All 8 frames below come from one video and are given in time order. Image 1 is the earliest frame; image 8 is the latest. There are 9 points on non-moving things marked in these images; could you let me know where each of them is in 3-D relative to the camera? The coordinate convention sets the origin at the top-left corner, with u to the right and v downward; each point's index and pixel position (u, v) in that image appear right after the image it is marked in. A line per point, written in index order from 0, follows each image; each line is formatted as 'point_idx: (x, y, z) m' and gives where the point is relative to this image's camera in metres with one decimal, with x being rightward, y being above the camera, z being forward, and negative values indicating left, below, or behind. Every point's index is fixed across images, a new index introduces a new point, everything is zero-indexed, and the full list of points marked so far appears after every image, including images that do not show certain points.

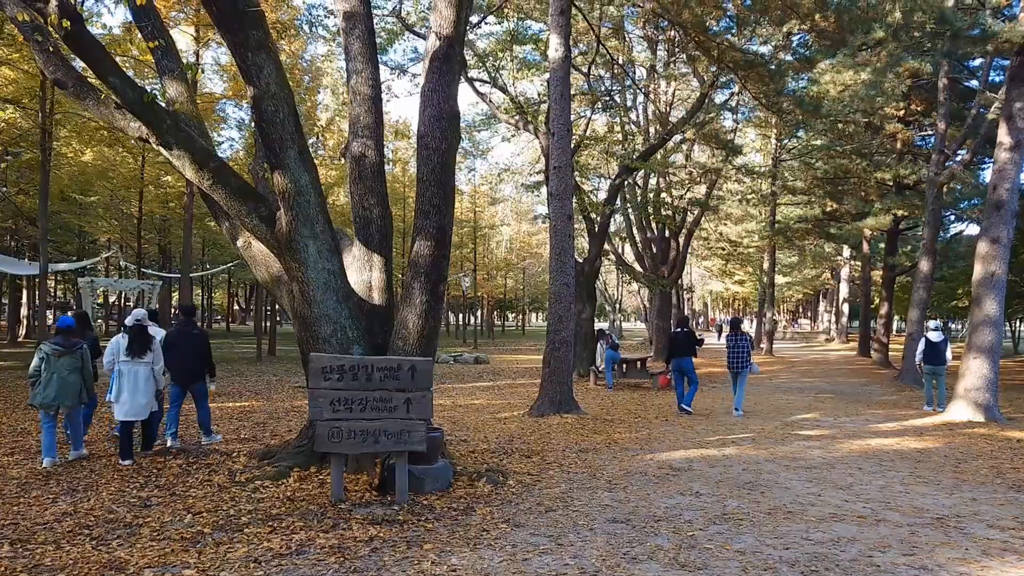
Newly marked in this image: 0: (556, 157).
0: (+0.6, +1.9, +11.6) m
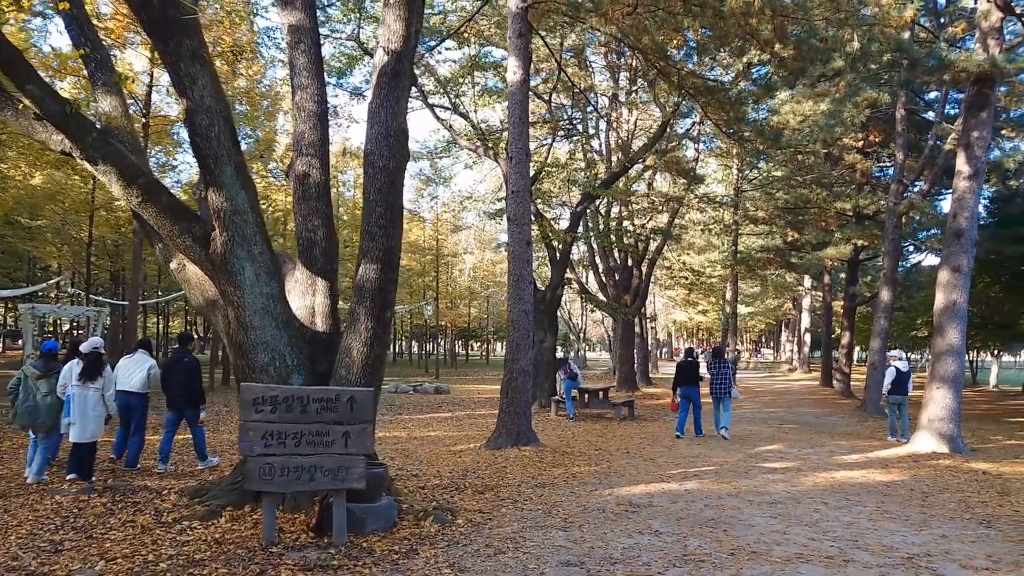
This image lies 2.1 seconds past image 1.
0: (0.0, +1.5, +11.3) m
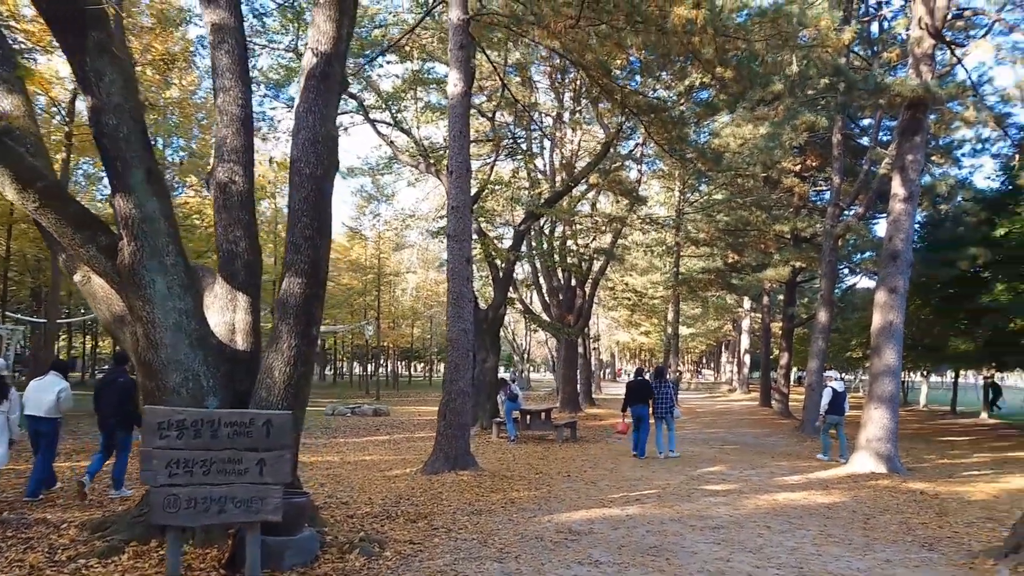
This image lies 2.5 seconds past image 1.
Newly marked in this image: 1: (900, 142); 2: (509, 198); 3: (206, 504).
0: (-0.8, +1.3, +11.0) m
1: (+5.9, +2.2, +12.1) m
2: (-0.1, +2.2, +19.6) m
3: (-2.0, -1.4, +5.1) m
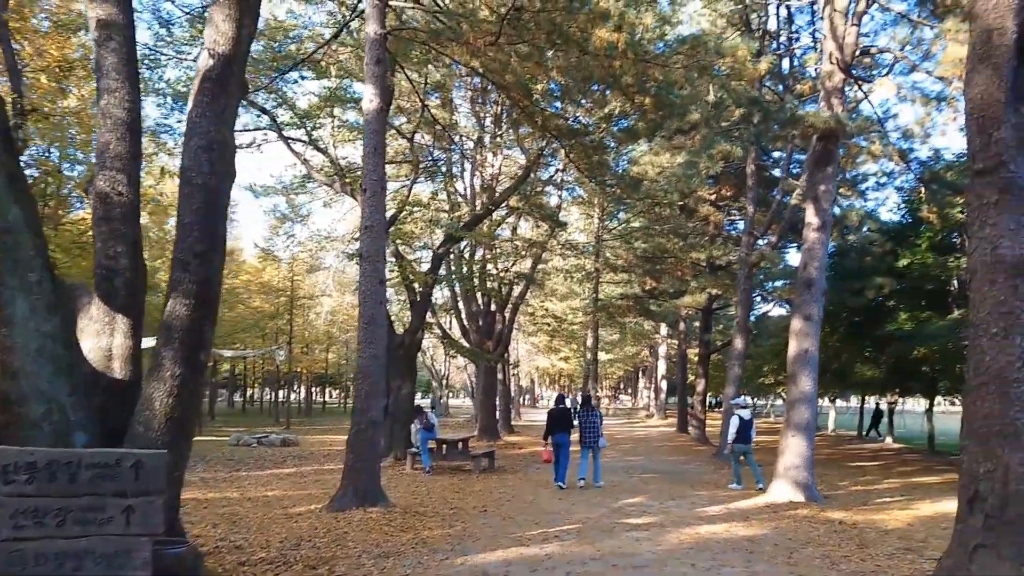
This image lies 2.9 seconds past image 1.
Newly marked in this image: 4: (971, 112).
0: (-1.9, +1.0, +10.5) m
1: (+4.7, +1.8, +12.2) m
2: (-2.1, +1.6, +19.1) m
3: (-2.5, -1.5, +4.4) m
4: (+3.3, +1.3, +5.7) m
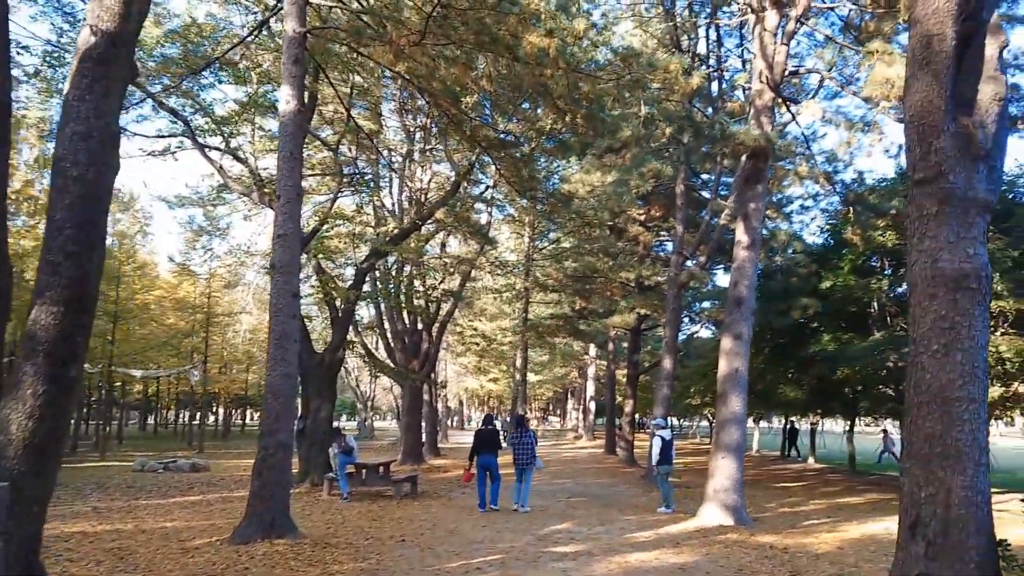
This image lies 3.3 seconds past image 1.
0: (-2.9, +0.8, +9.8) m
1: (+3.6, +1.5, +12.1) m
2: (-3.8, +1.2, +18.4) m
3: (-2.9, -1.5, +3.6) m
4: (+2.8, +1.2, +5.5) m
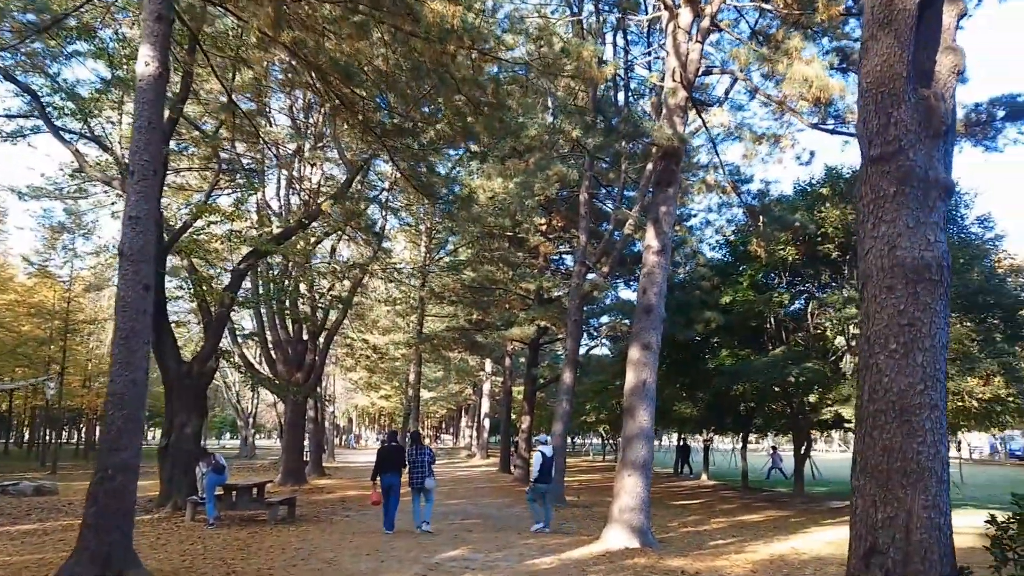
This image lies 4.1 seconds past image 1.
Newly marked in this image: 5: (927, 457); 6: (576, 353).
0: (-4.0, +0.9, +8.4) m
1: (+2.1, +1.4, +11.6) m
2: (-6.0, +1.2, +16.8) m
3: (-3.3, -1.3, +2.2) m
4: (+2.2, +1.2, +4.9) m
5: (+2.3, -0.9, +4.3) m
6: (+1.5, -1.5, +18.5) m
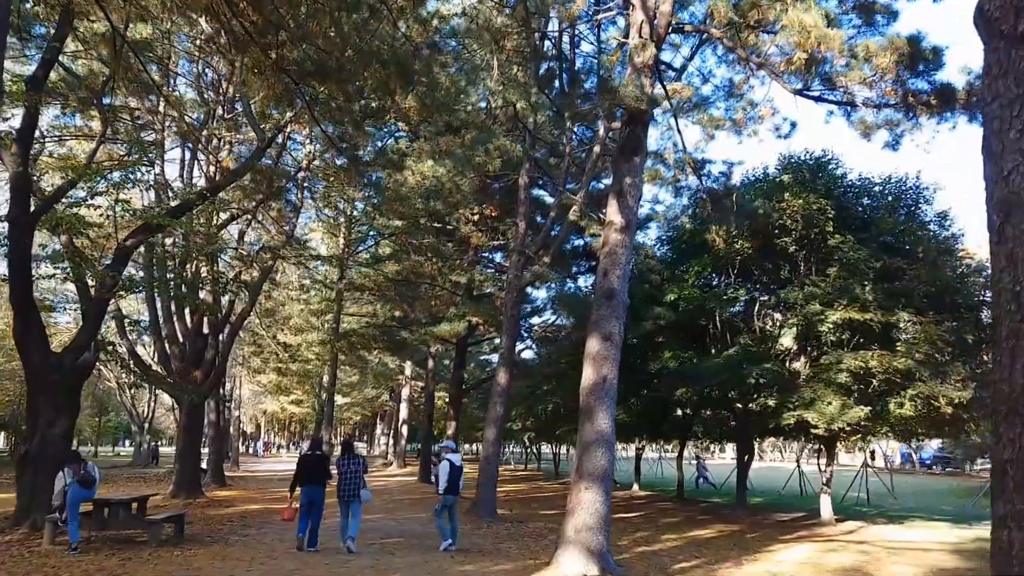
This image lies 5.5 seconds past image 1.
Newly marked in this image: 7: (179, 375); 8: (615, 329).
0: (-4.4, +1.3, +6.3) m
1: (+1.3, +1.6, +10.1) m
2: (-7.3, +1.5, +14.5) m
3: (-3.1, -0.9, +0.2) m
4: (+2.1, +1.5, +3.4) m
5: (+2.2, -0.7, +2.8) m
6: (0.0, -1.4, +16.9) m
7: (-7.6, -2.0, +18.0) m
8: (+1.2, -0.5, +9.3) m
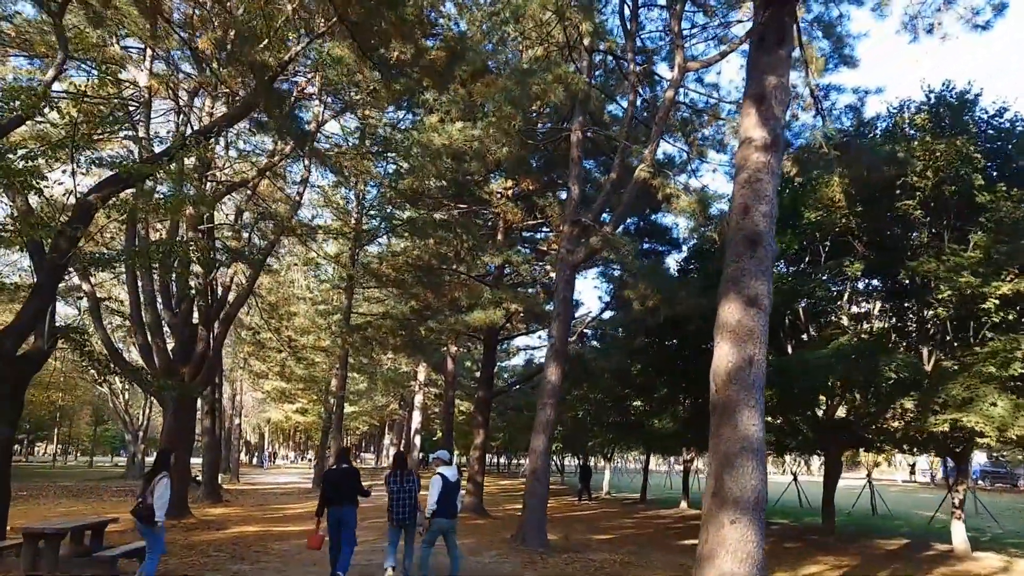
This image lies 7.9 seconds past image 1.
0: (-3.6, +1.8, +3.5) m
1: (+2.2, +2.1, +7.2) m
2: (-6.4, +1.9, +11.7) m
3: (-2.3, -0.2, -2.7) m
4: (+2.9, +2.0, +0.6) m
5: (+3.0, -0.1, 0.0) m
6: (+0.8, -1.0, +14.0) m
7: (-6.7, -1.6, +15.2) m
8: (+2.1, 0.0, +6.4) m
